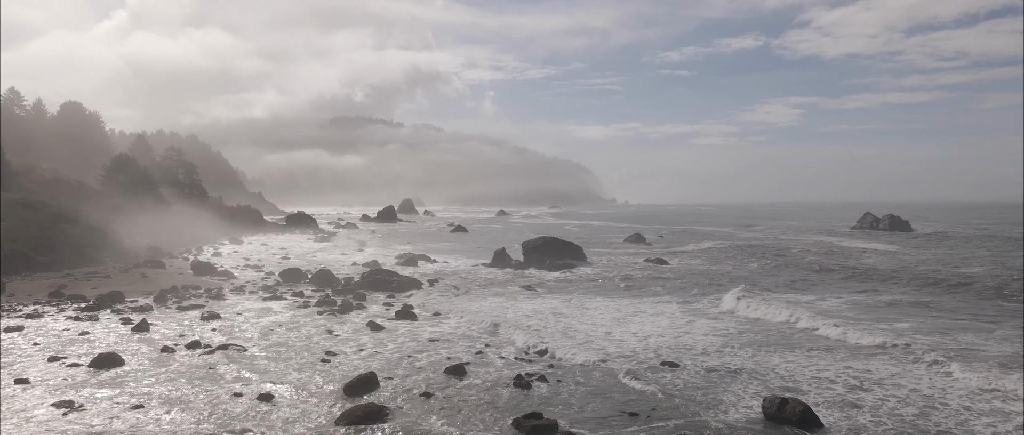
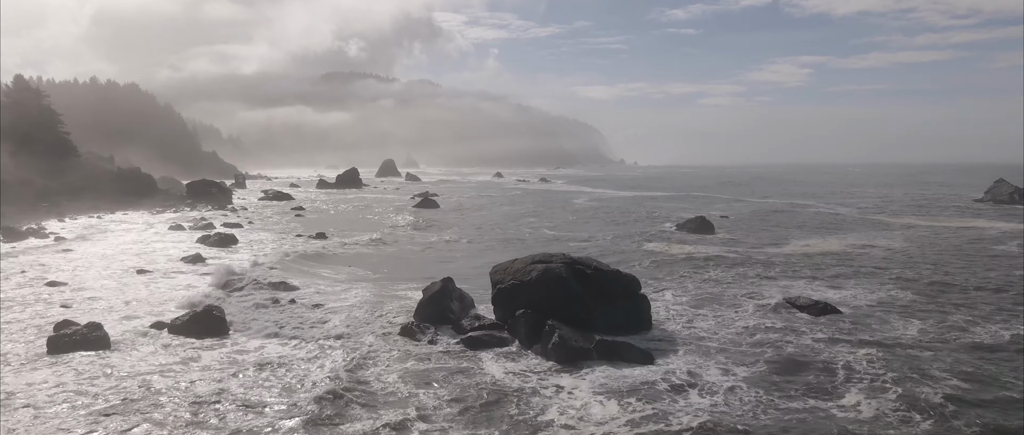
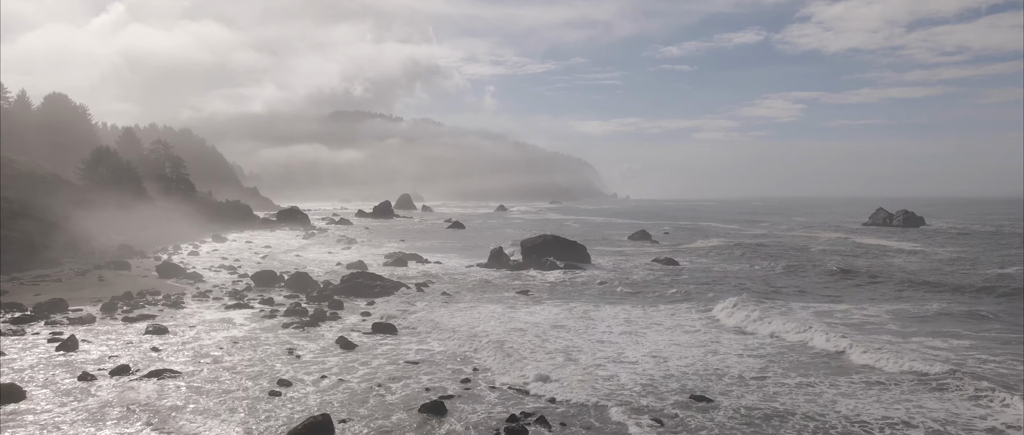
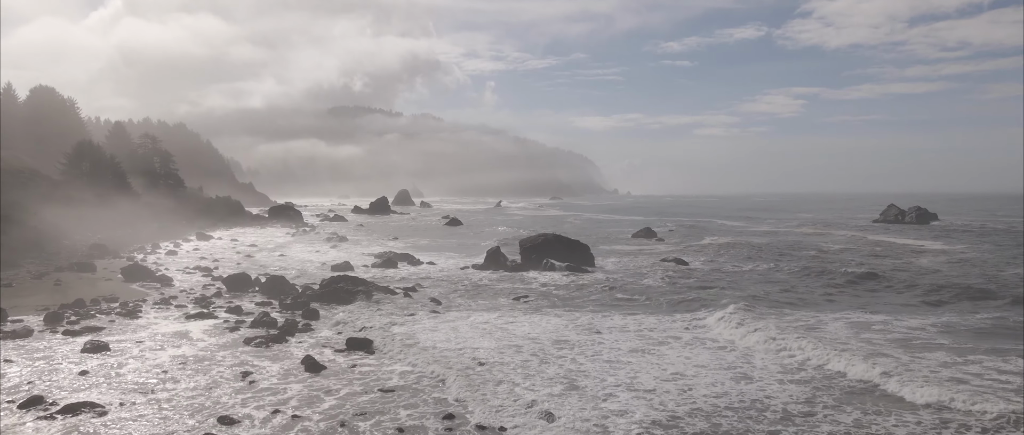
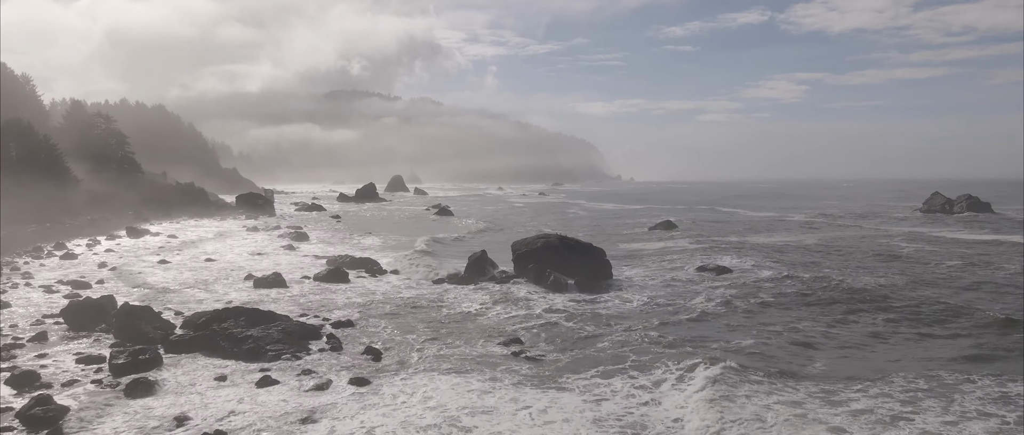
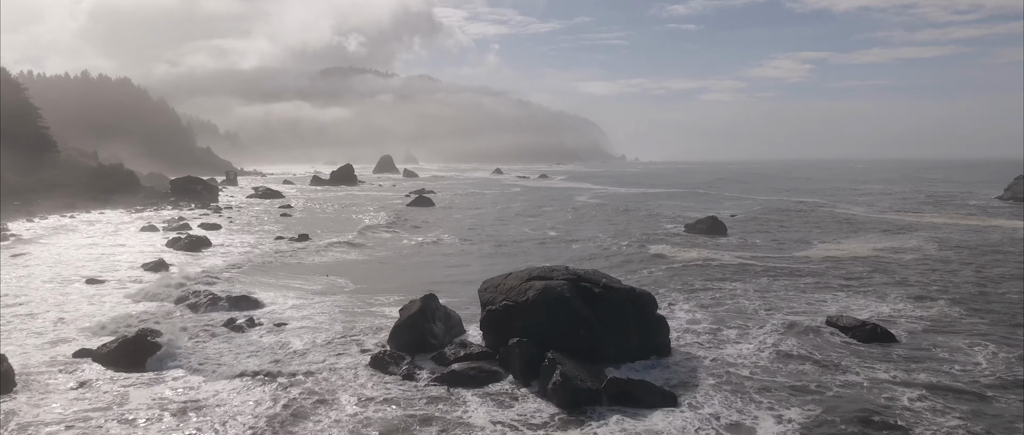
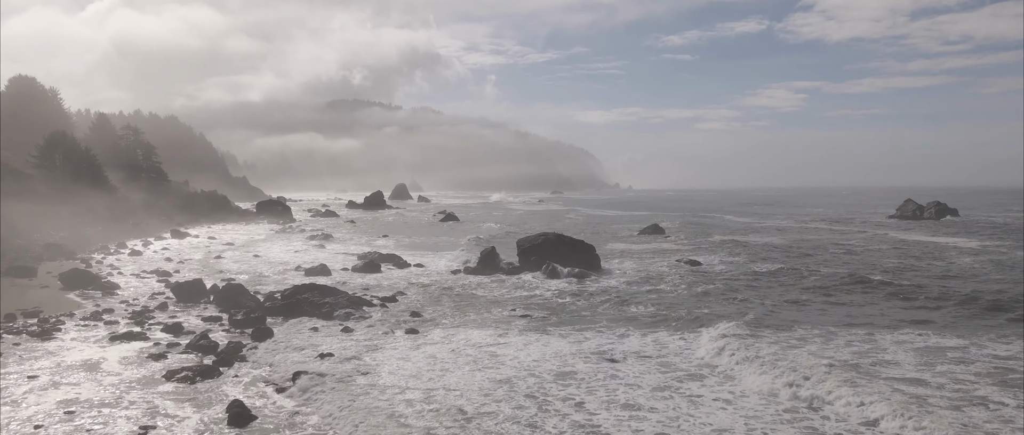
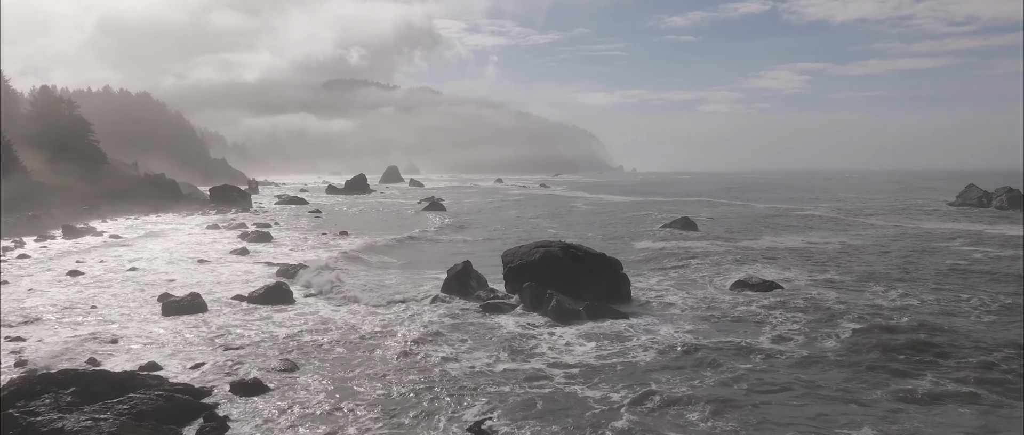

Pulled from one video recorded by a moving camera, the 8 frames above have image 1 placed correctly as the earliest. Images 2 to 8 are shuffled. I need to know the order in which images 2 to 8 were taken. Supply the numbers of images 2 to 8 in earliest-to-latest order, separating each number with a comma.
3, 4, 7, 5, 8, 2, 6
